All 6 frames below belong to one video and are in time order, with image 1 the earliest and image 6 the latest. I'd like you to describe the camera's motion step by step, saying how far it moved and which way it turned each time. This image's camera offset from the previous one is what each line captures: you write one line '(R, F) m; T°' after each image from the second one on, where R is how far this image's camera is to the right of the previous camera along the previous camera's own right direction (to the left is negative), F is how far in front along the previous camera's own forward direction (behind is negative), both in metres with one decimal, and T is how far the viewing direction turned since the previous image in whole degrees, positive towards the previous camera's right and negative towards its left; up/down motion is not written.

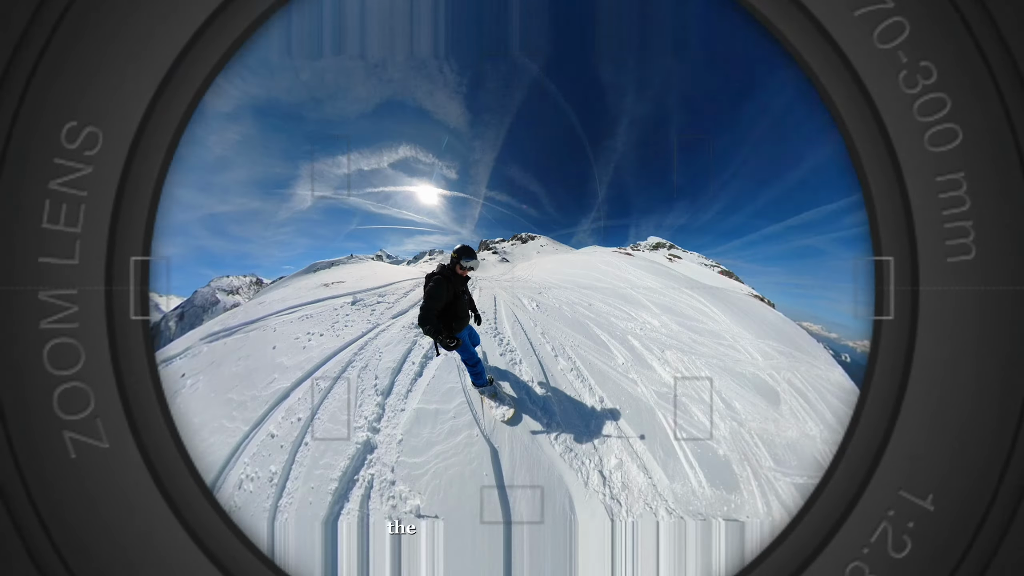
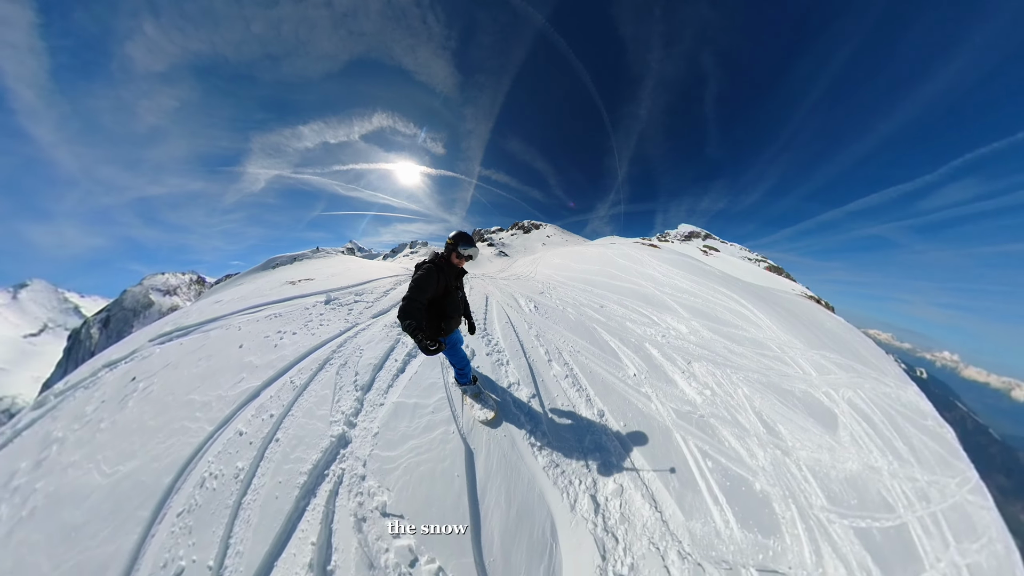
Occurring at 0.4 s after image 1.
(+0.3, +1.4) m; -2°
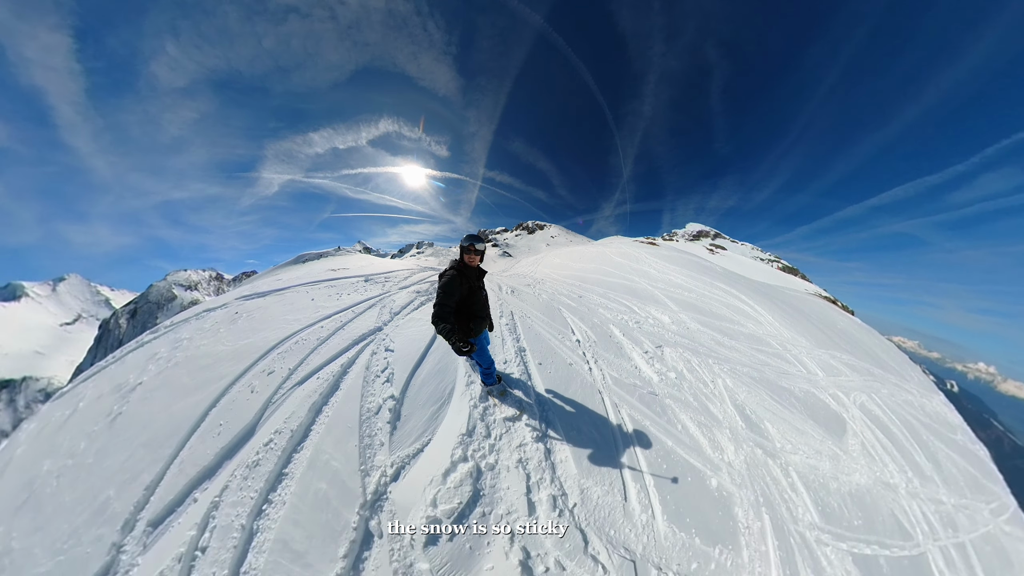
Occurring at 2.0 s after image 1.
(+0.9, 0.0) m; -5°
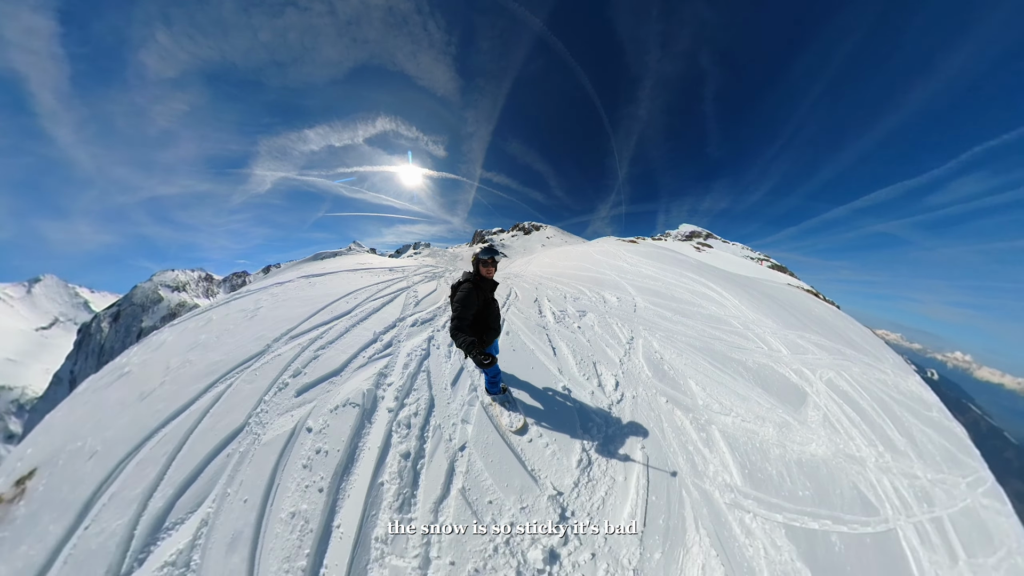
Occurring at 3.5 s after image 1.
(-0.5, 0.0) m; +3°
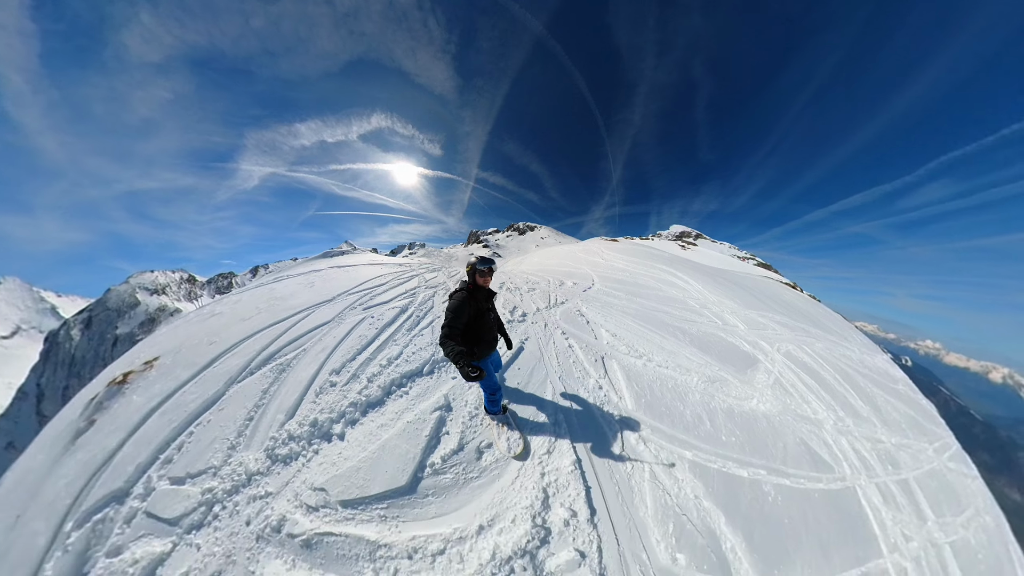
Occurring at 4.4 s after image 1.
(-0.8, 0.0) m; +5°
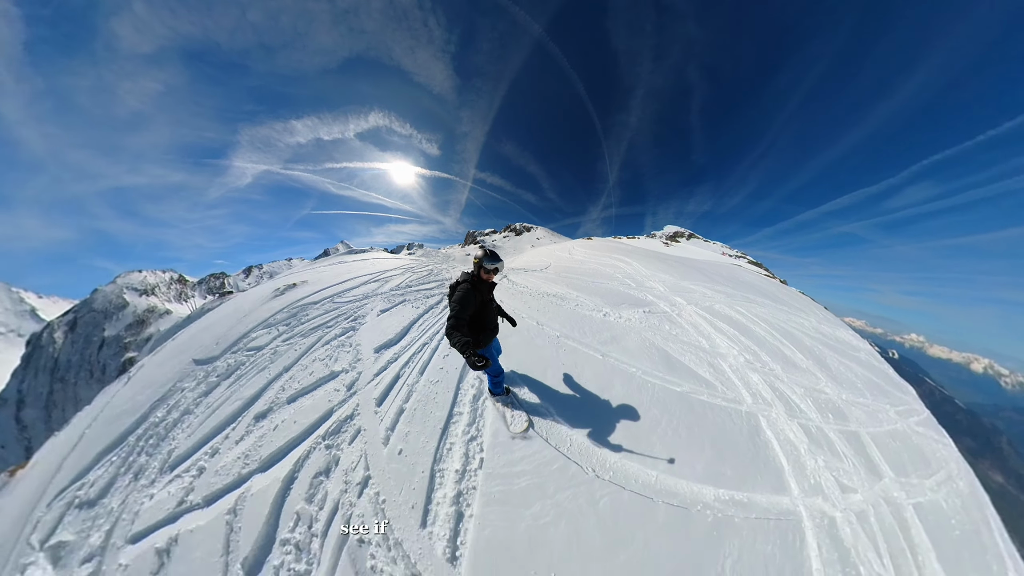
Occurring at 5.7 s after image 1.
(-0.4, 0.0) m; +2°
